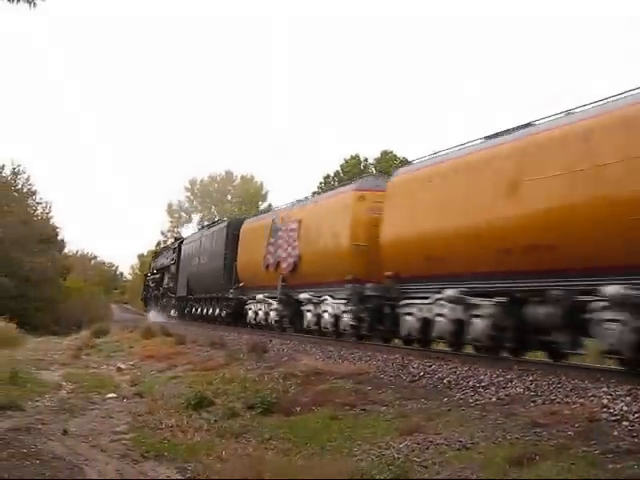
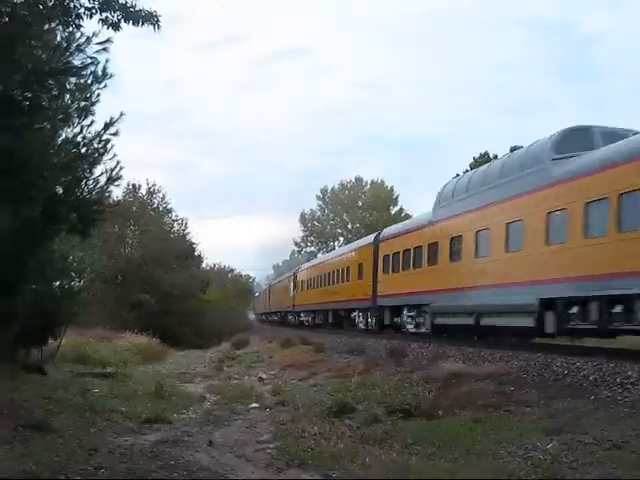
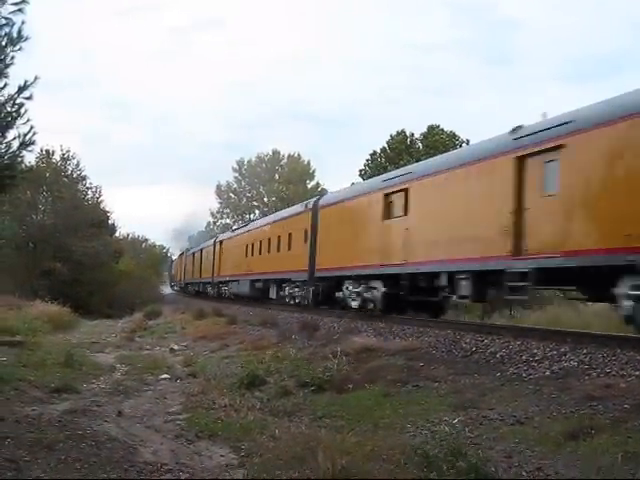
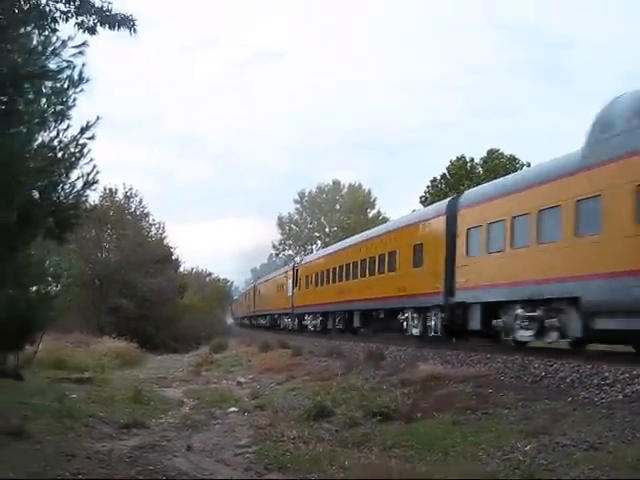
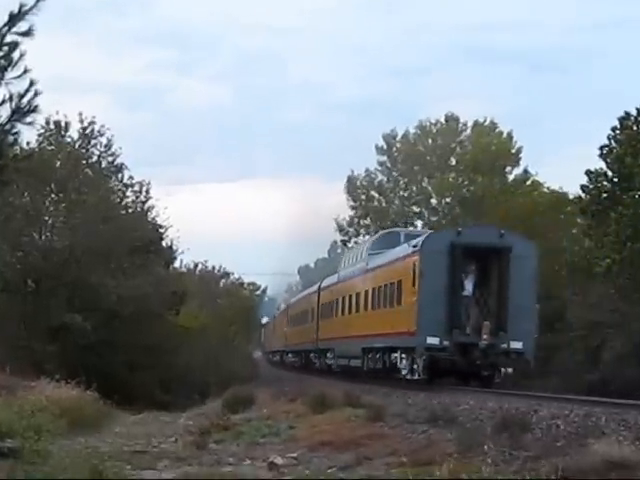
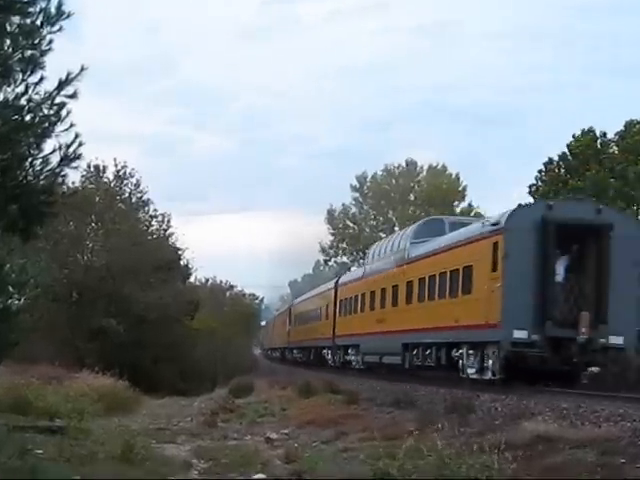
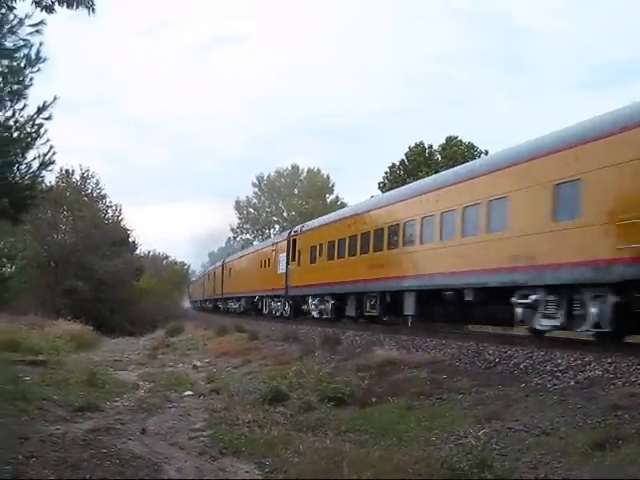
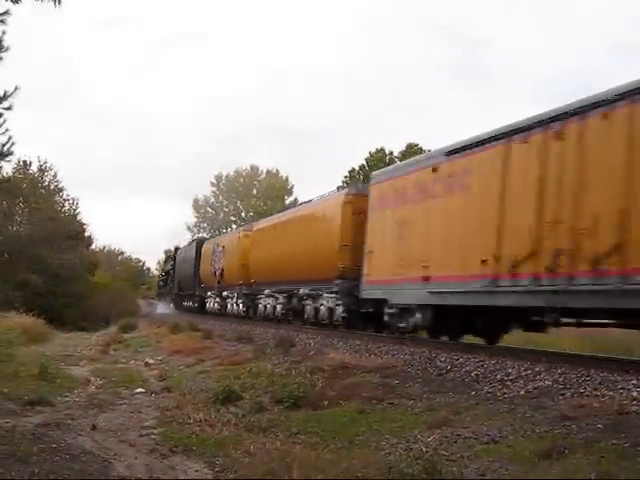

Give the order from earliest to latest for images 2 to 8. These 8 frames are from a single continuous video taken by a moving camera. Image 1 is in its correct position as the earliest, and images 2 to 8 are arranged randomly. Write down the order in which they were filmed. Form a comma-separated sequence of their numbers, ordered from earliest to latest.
8, 3, 7, 4, 2, 6, 5
